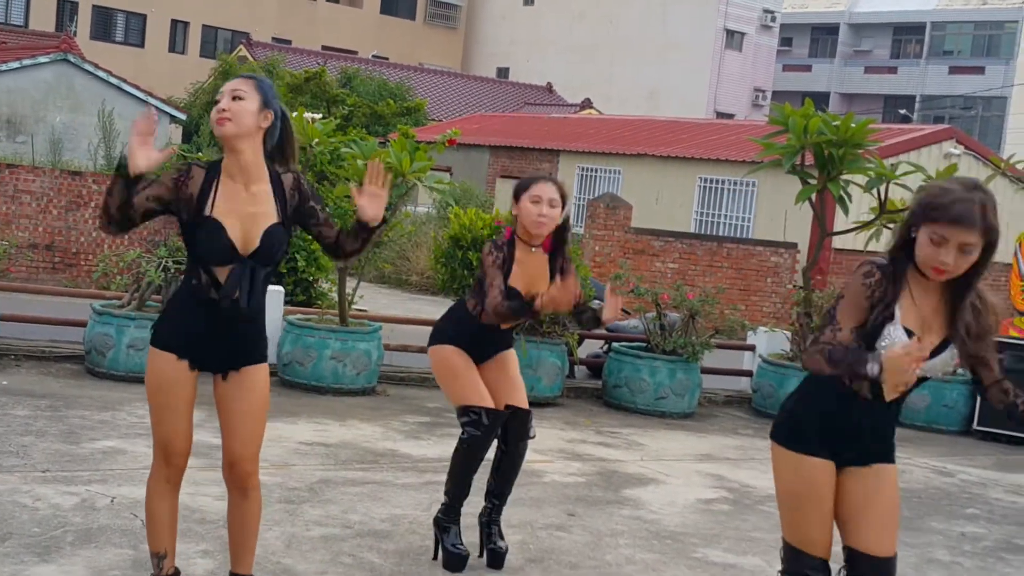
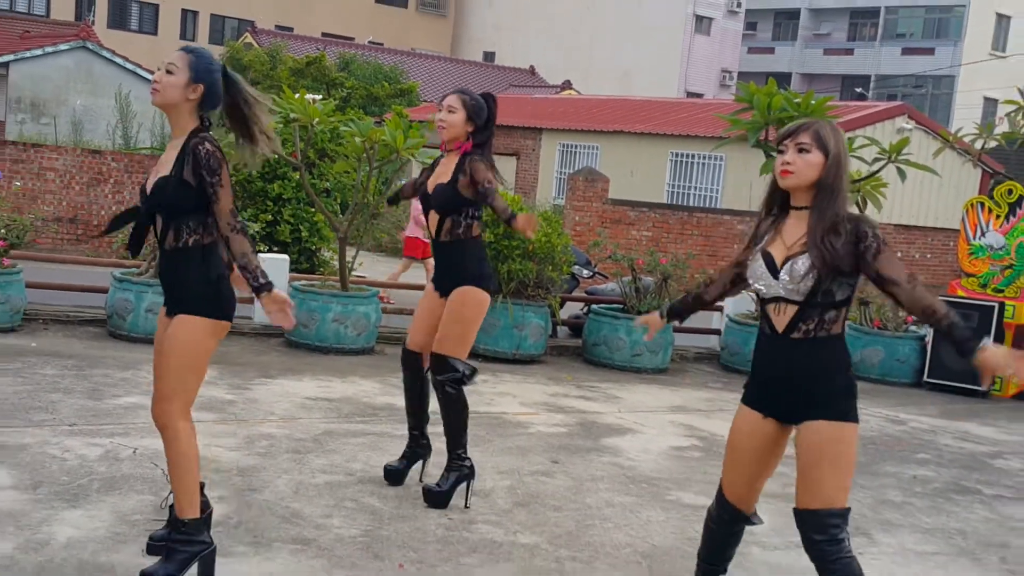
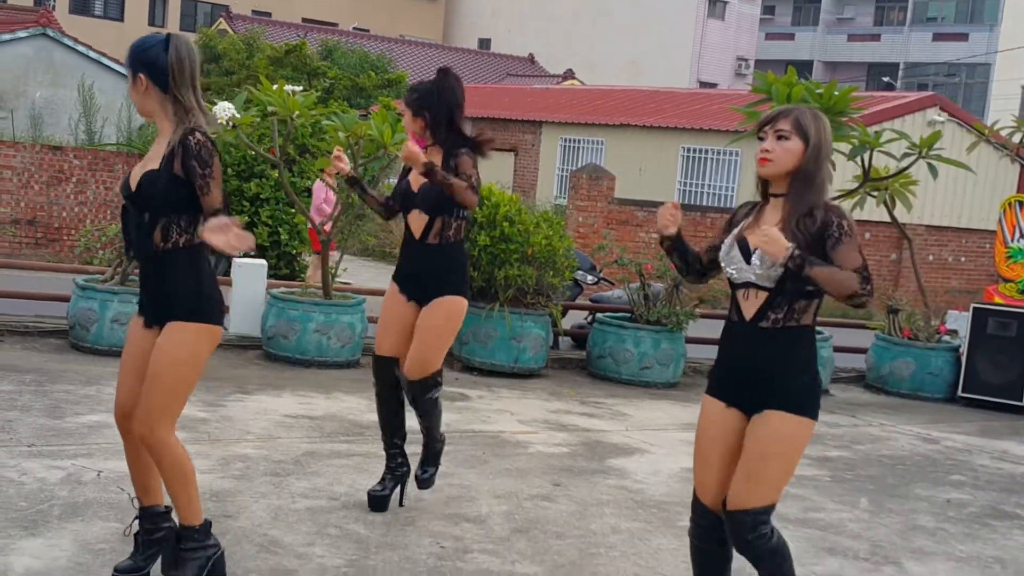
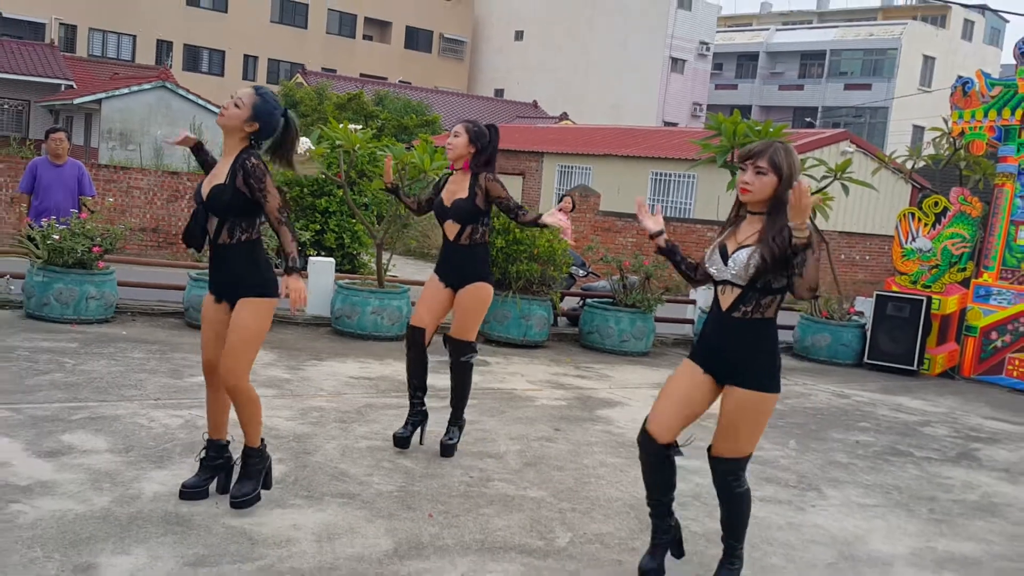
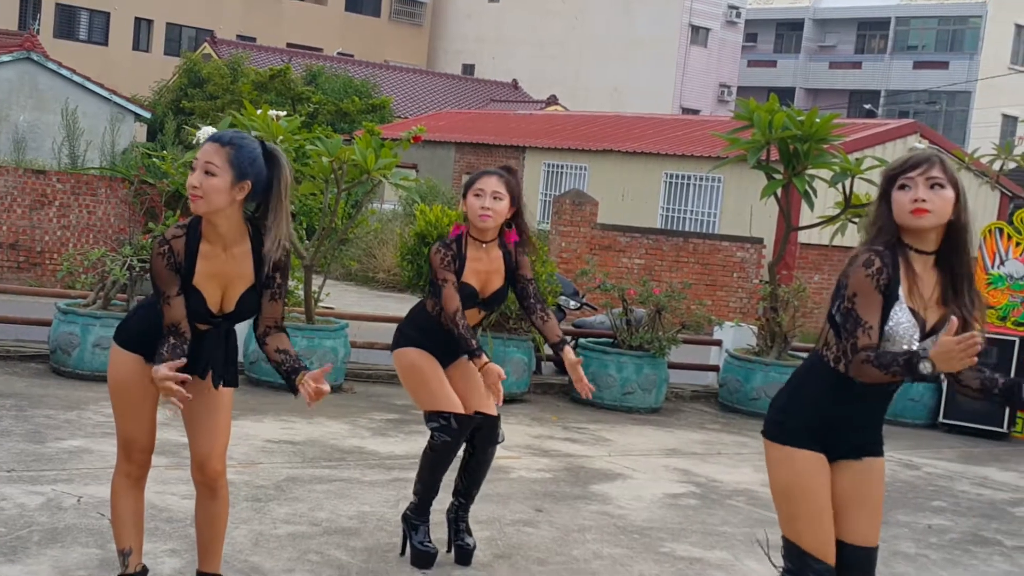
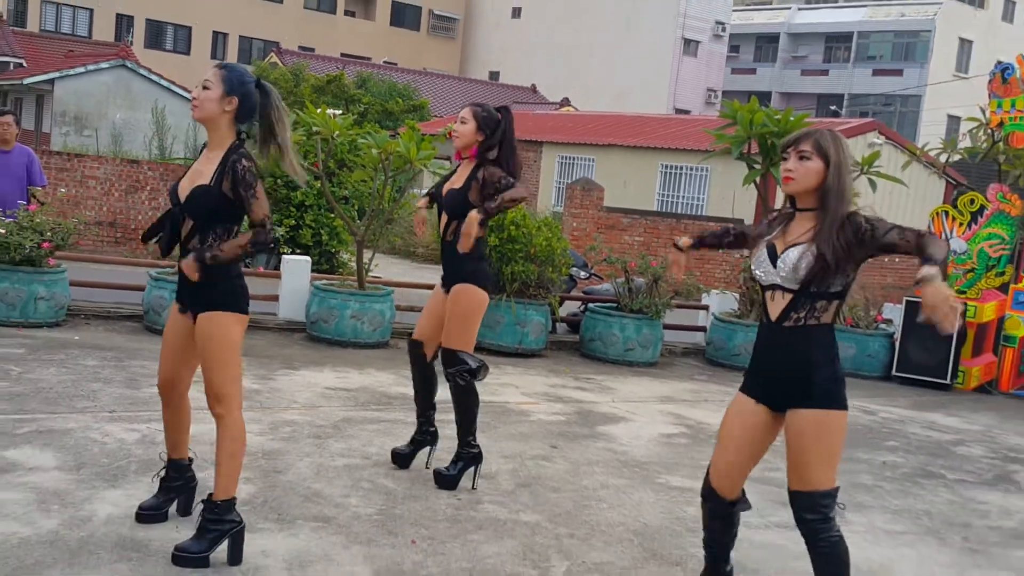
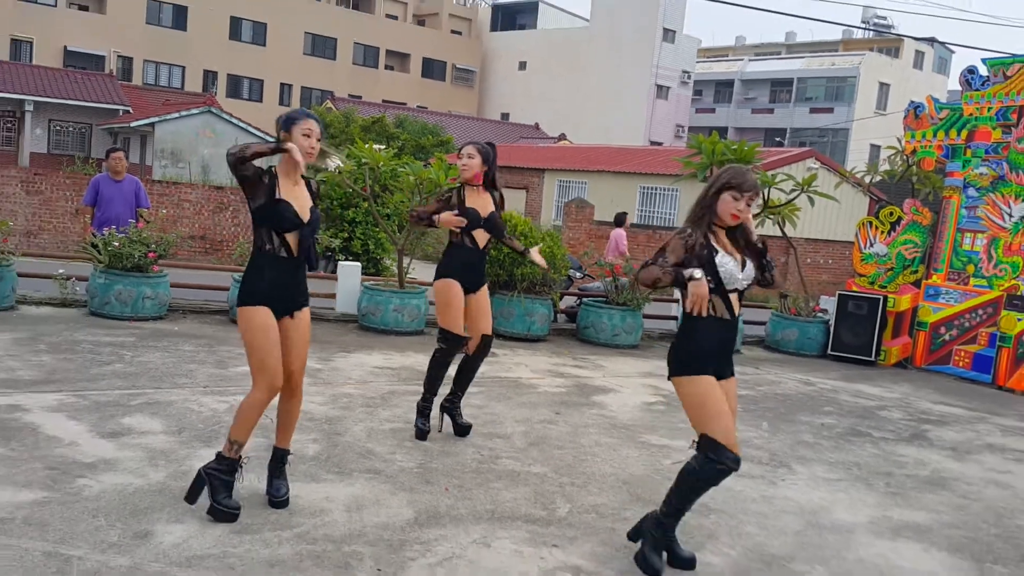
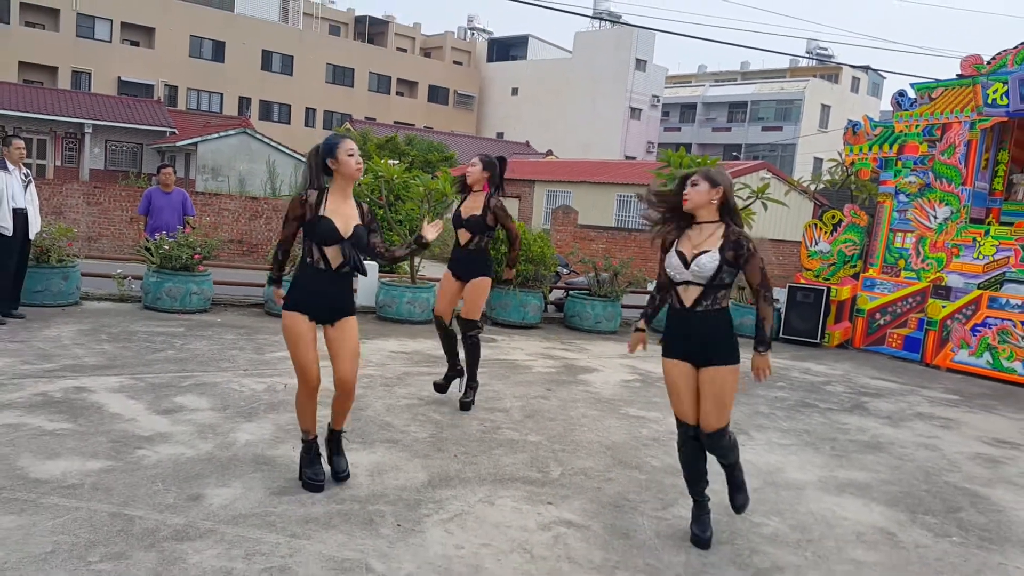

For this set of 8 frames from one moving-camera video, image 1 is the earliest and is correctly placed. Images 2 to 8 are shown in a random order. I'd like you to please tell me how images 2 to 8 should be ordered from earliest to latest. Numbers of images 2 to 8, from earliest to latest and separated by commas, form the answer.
5, 3, 2, 6, 4, 7, 8
